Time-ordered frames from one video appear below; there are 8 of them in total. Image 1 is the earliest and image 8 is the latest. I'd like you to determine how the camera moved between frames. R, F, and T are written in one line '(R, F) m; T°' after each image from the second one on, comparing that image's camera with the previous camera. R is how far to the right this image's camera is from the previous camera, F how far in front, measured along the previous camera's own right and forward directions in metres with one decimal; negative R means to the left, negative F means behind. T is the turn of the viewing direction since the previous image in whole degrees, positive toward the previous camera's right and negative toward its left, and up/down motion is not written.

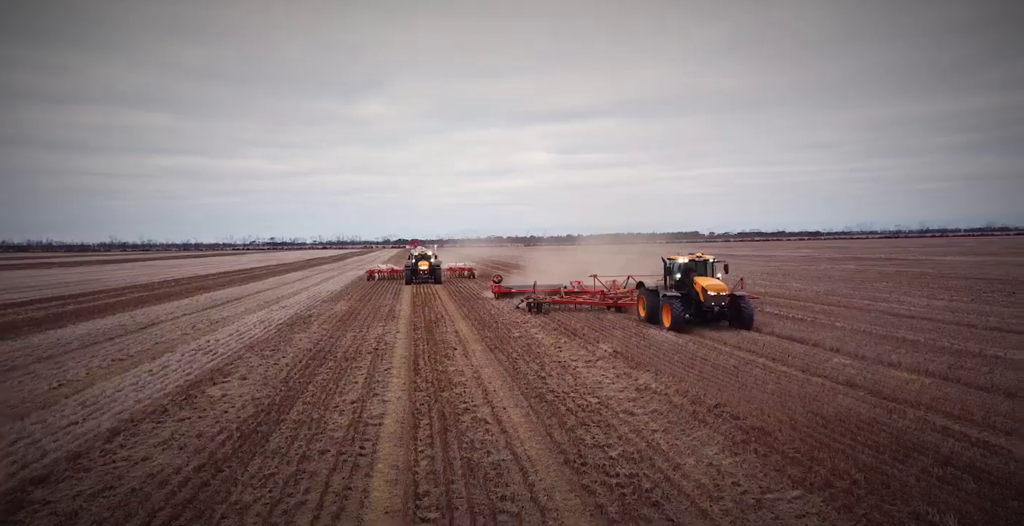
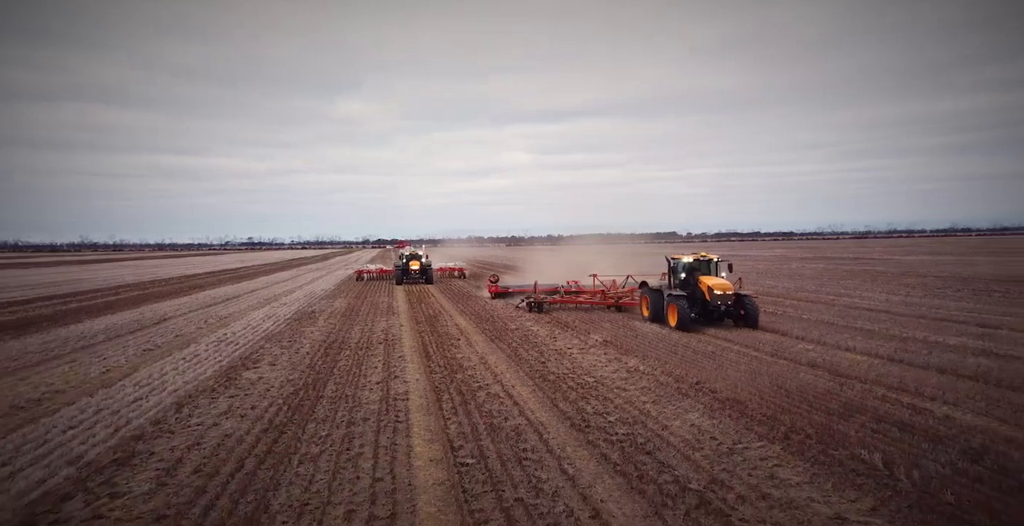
(-0.4, -1.1) m; +2°
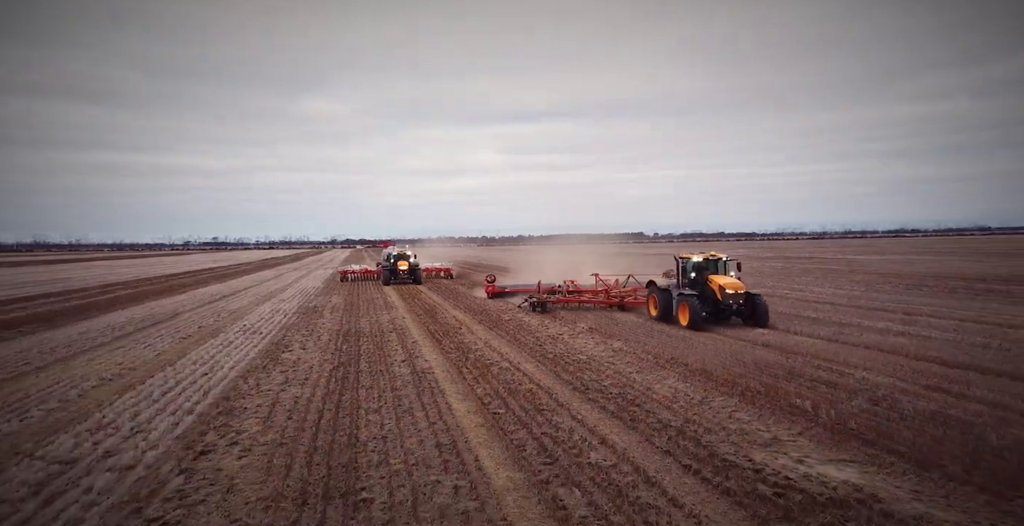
(-0.7, -1.5) m; +3°
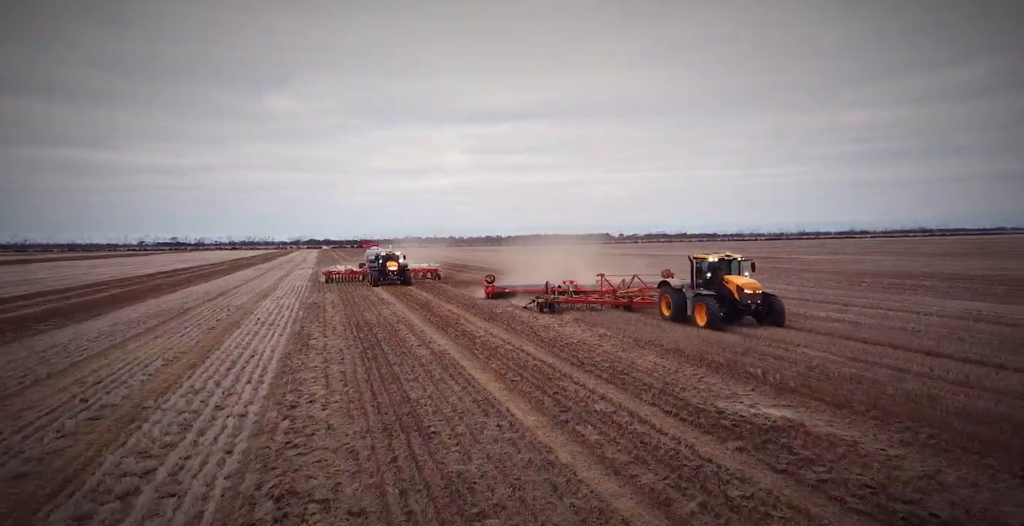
(-0.7, -1.6) m; +3°
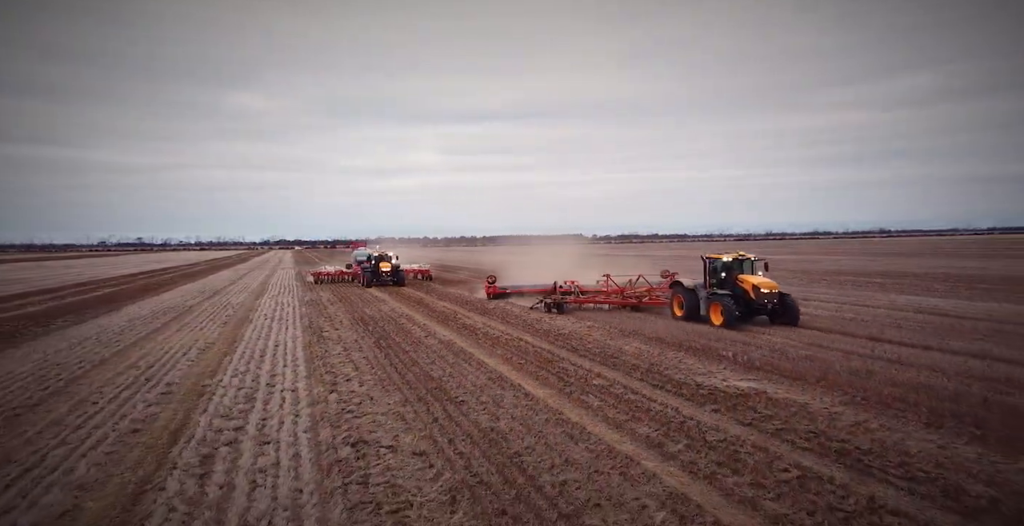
(-0.6, -1.2) m; +3°
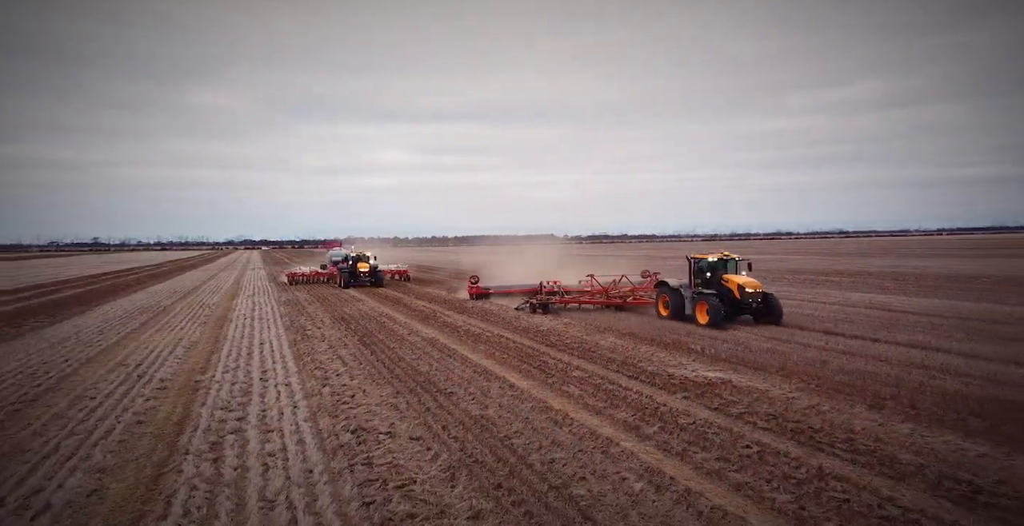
(-0.2, -0.5) m; +3°
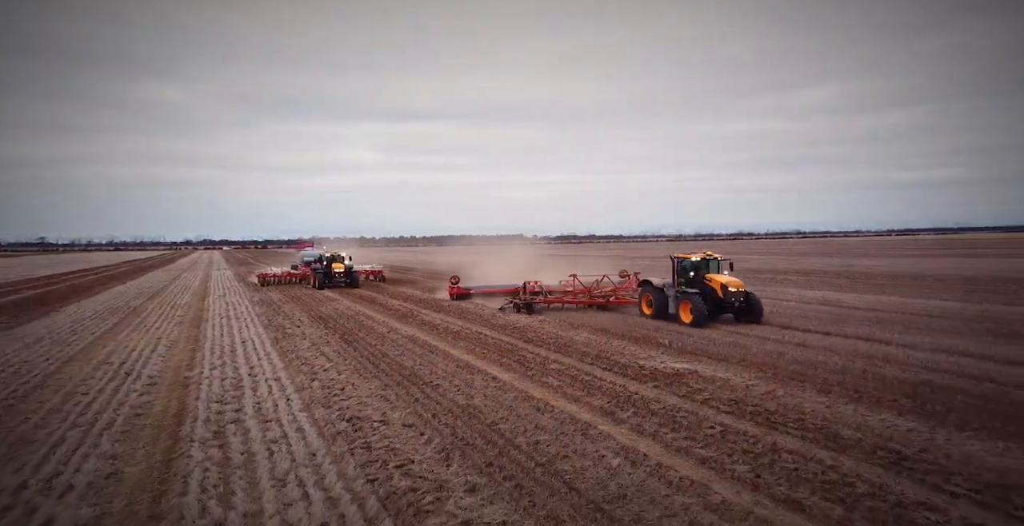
(-0.2, -0.5) m; +3°
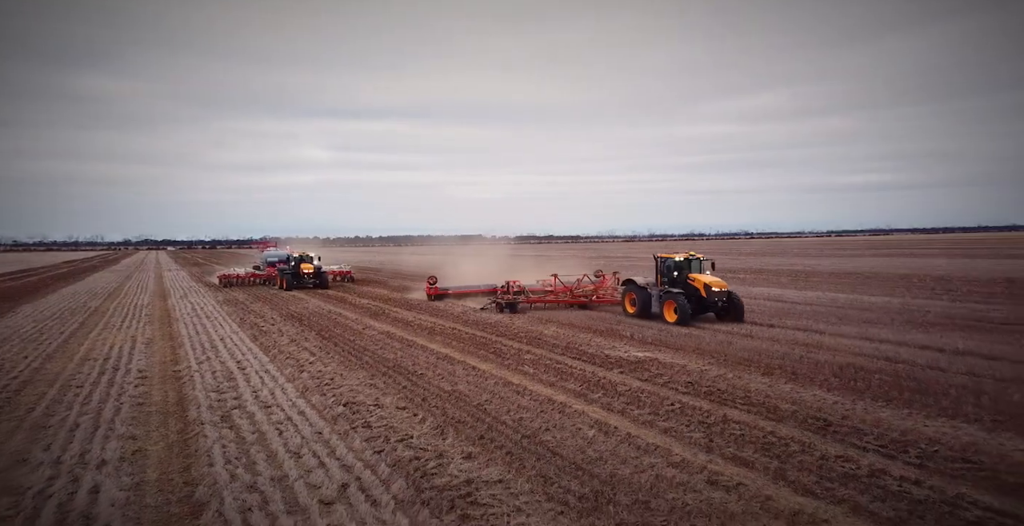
(-0.3, -0.7) m; +4°
